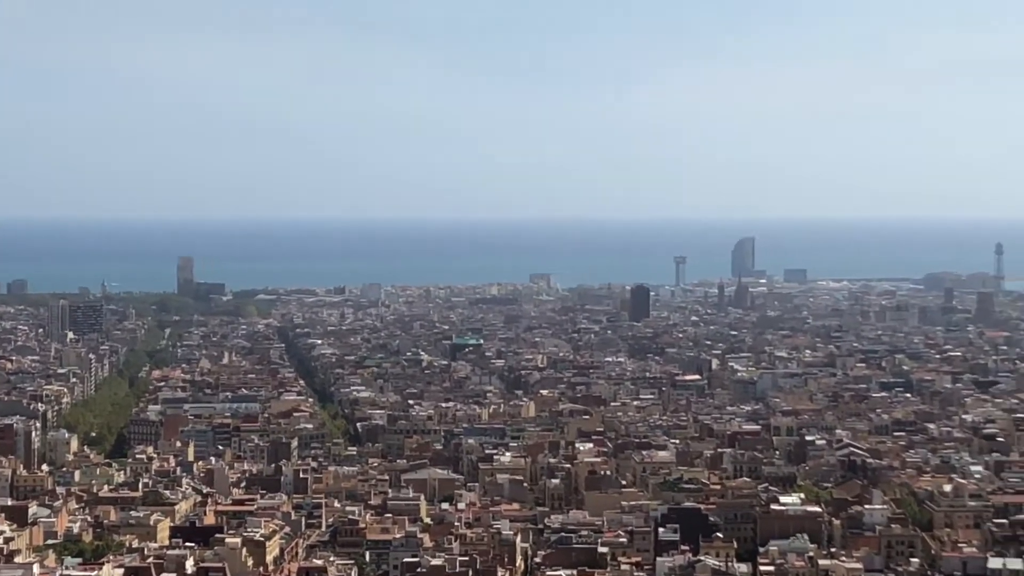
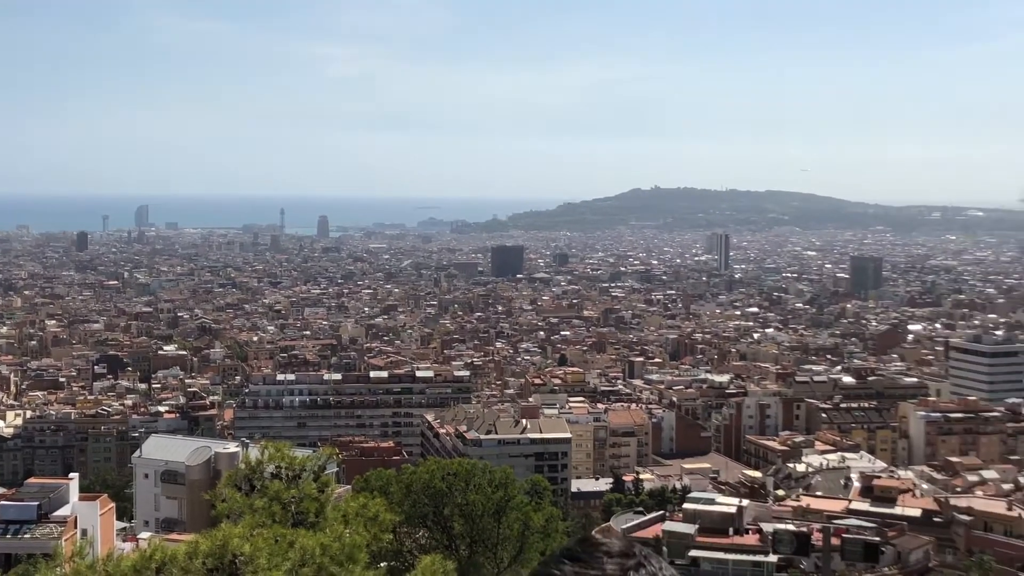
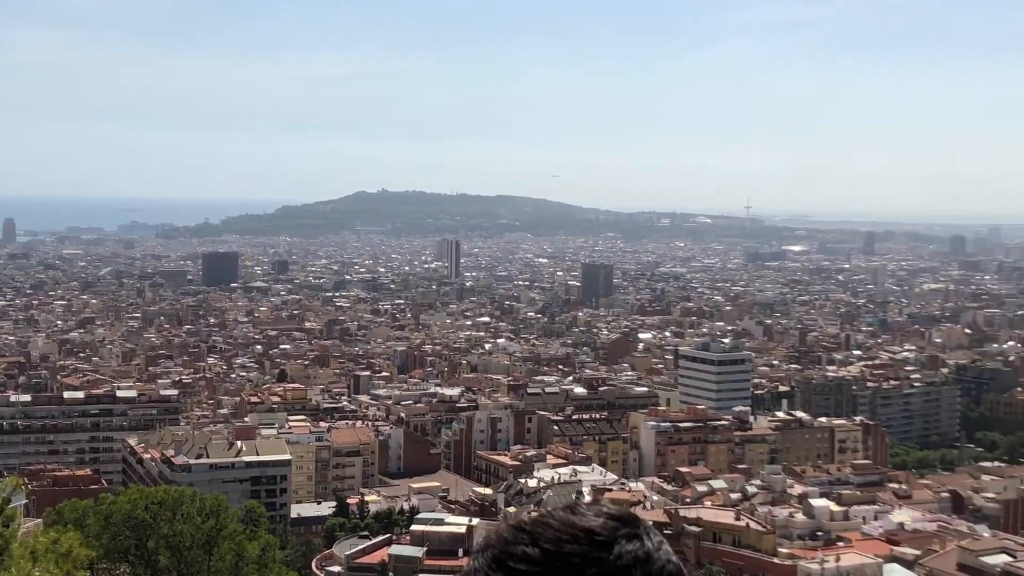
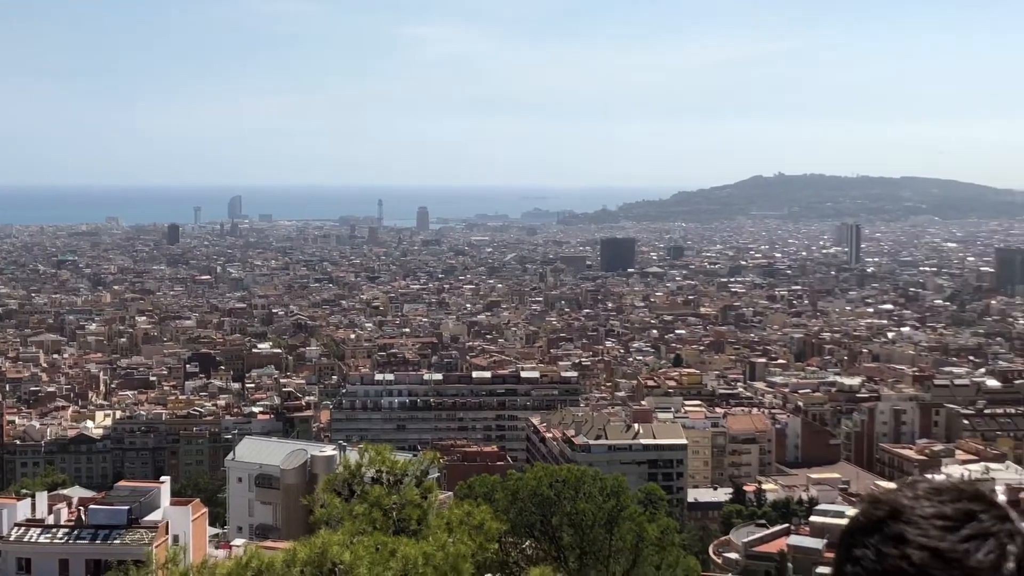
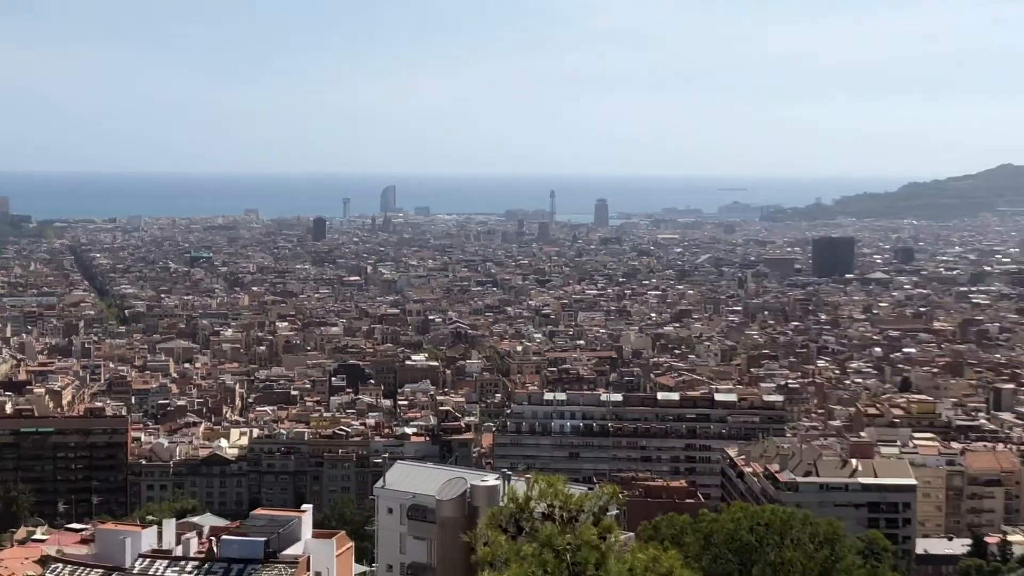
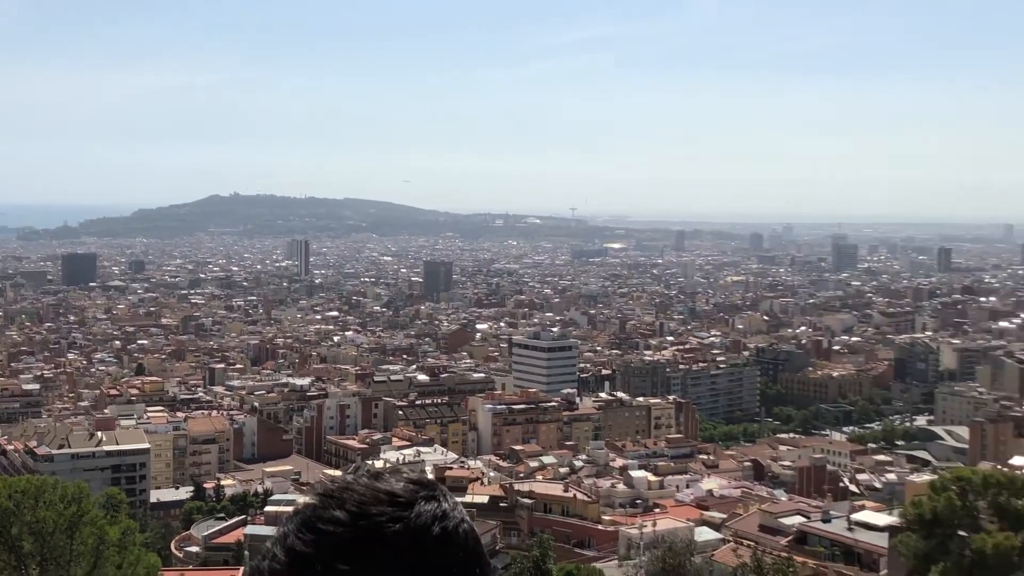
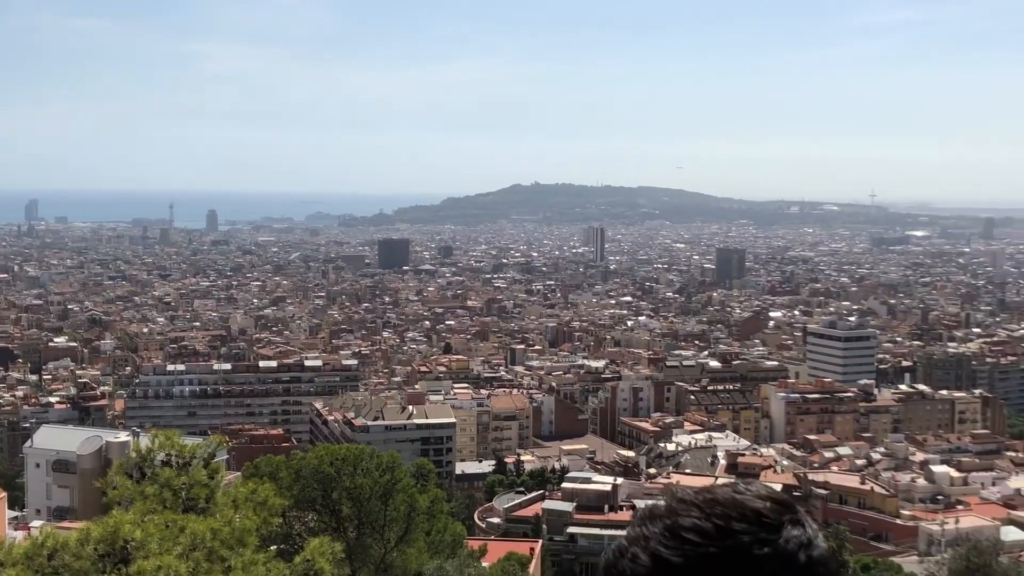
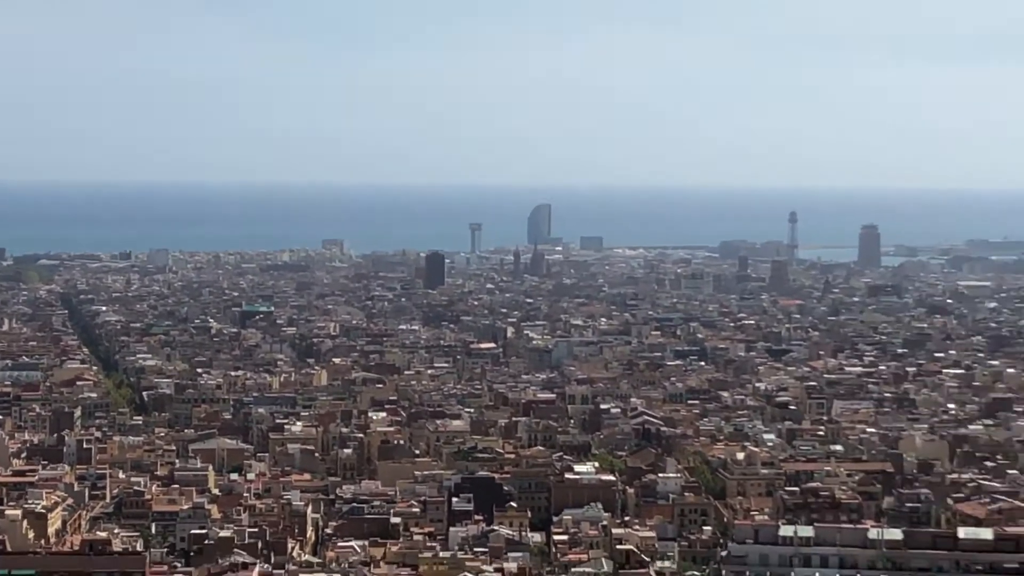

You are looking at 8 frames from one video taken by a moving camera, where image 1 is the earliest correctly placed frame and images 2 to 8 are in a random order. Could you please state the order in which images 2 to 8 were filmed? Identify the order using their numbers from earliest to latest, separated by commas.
8, 5, 4, 2, 7, 3, 6
